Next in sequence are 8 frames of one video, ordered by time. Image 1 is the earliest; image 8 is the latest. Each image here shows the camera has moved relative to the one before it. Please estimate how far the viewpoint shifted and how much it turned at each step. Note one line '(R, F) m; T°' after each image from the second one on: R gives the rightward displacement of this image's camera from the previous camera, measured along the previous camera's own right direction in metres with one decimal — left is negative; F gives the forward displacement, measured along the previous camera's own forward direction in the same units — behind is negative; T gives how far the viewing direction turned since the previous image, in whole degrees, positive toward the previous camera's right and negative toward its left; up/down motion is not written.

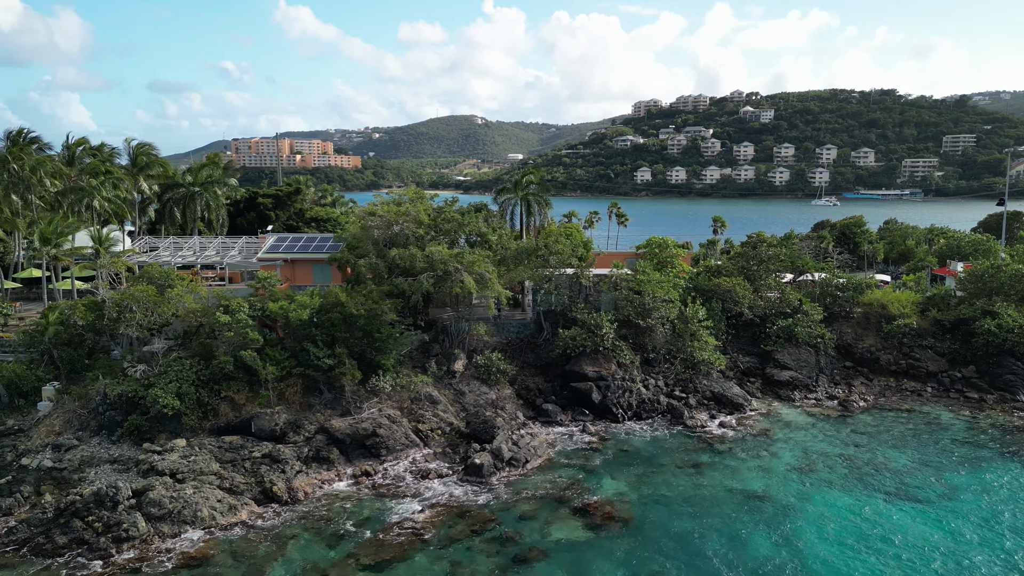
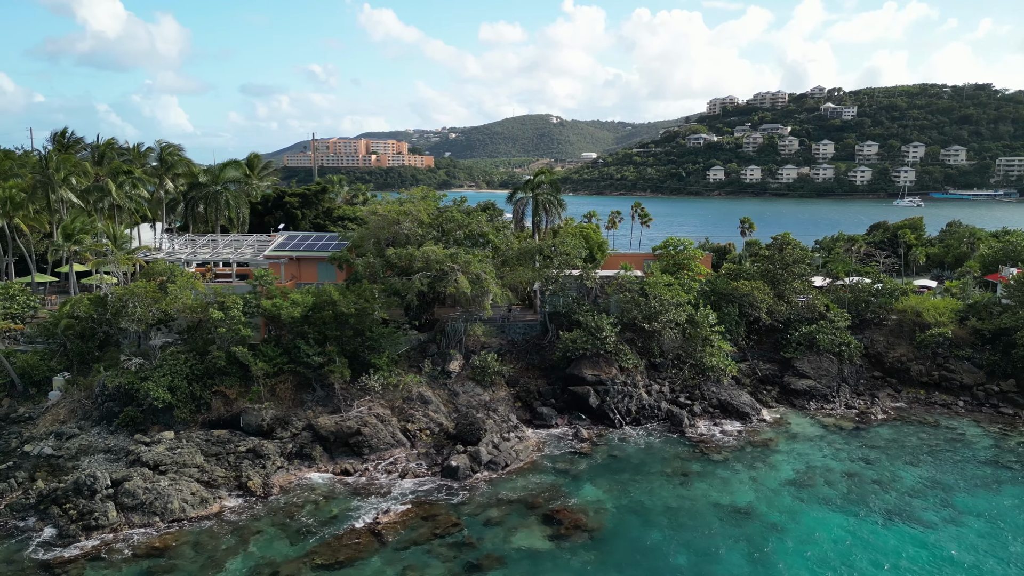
(+2.9, +0.5) m; -5°
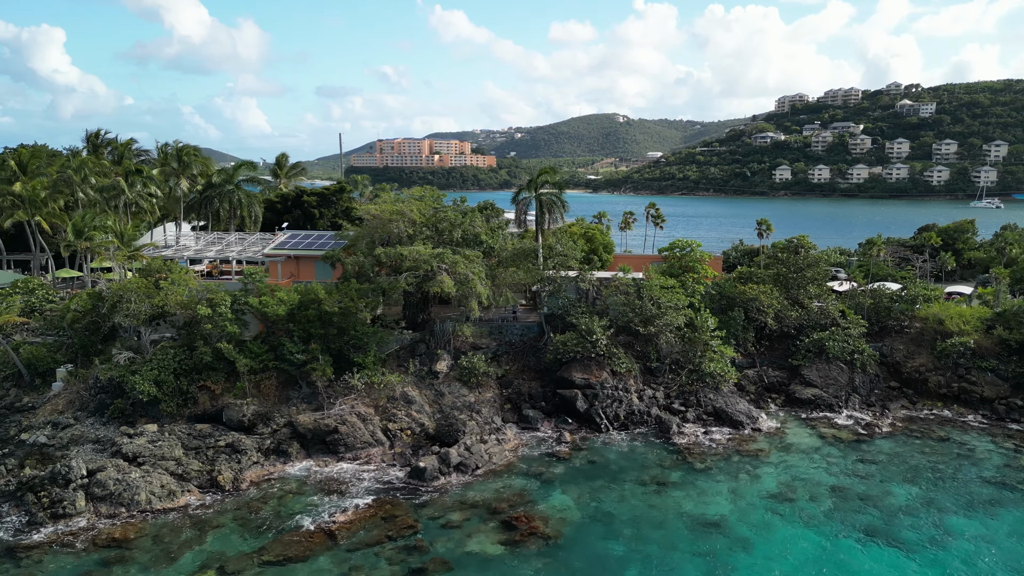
(+2.8, +0.4) m; -5°
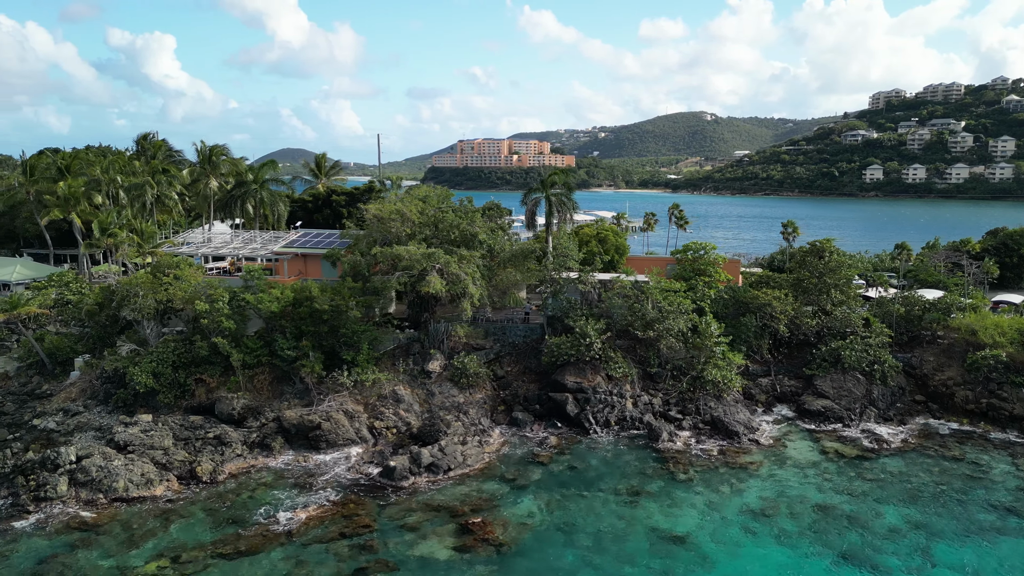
(+3.3, +0.5) m; -6°
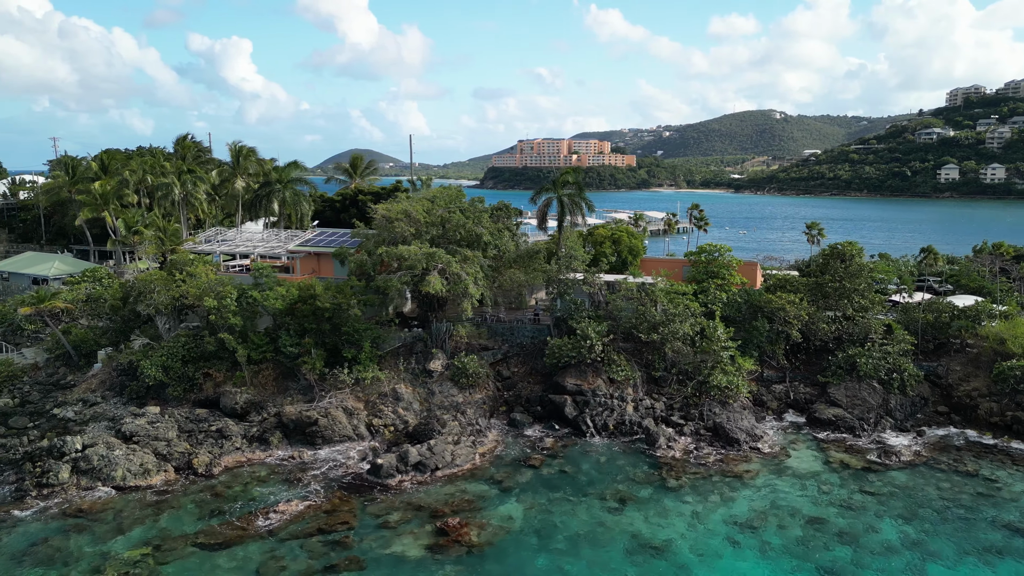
(+2.3, +0.2) m; -5°
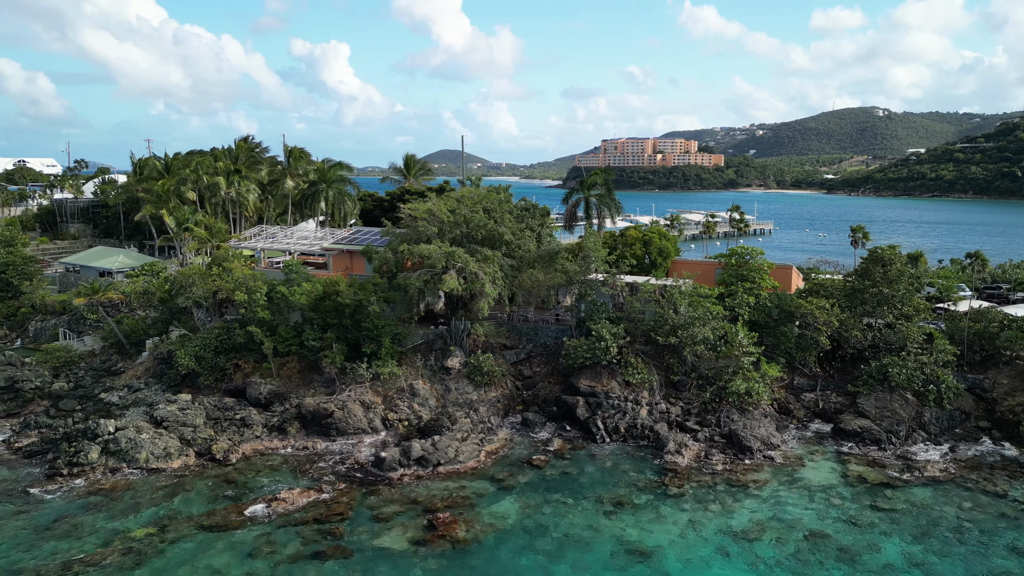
(+2.6, 0.0) m; -6°
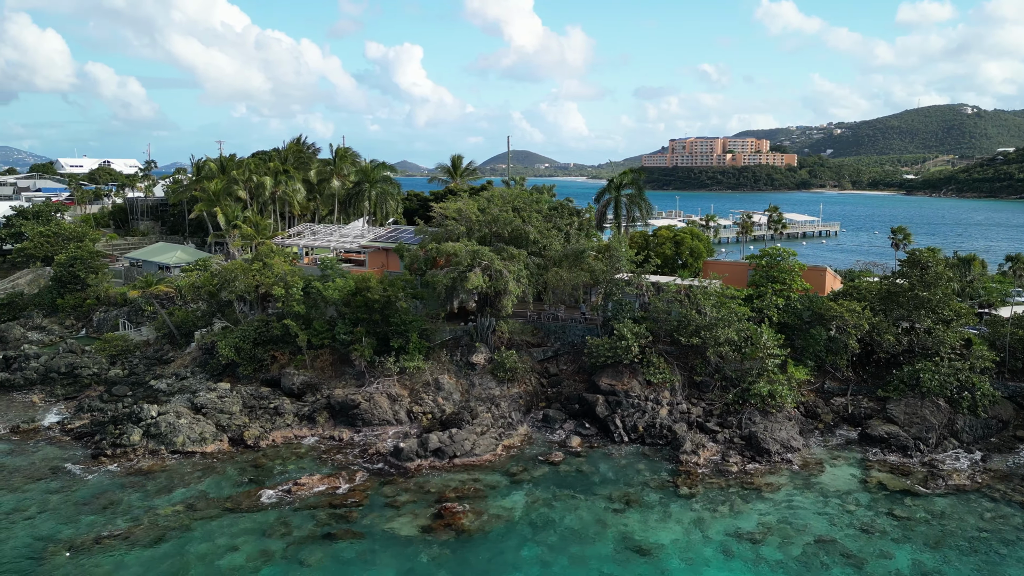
(+1.6, -0.4) m; -5°
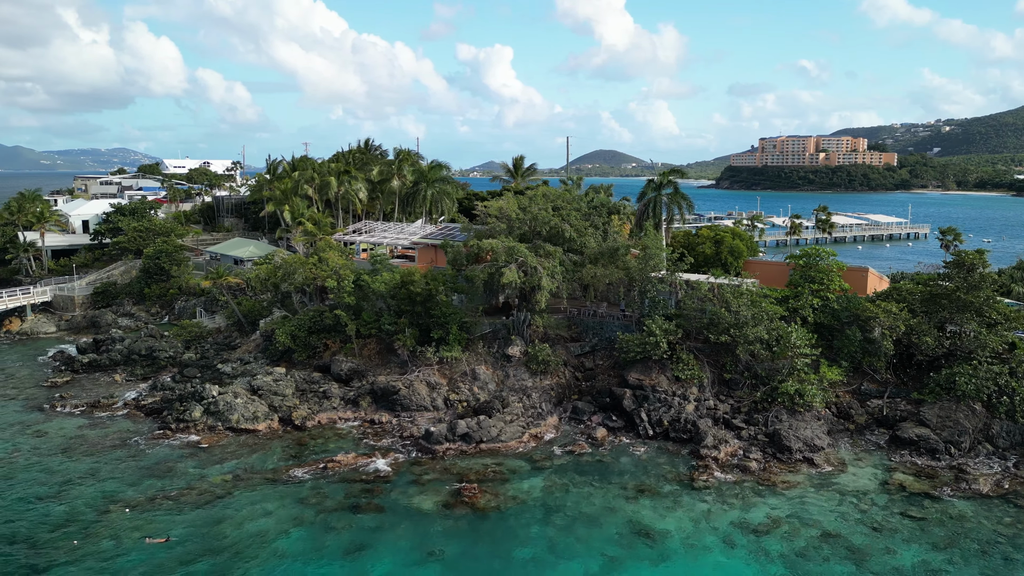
(+2.0, -1.1) m; -6°
